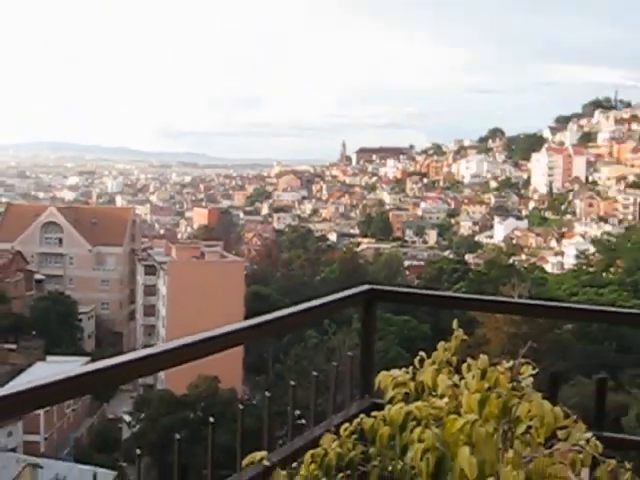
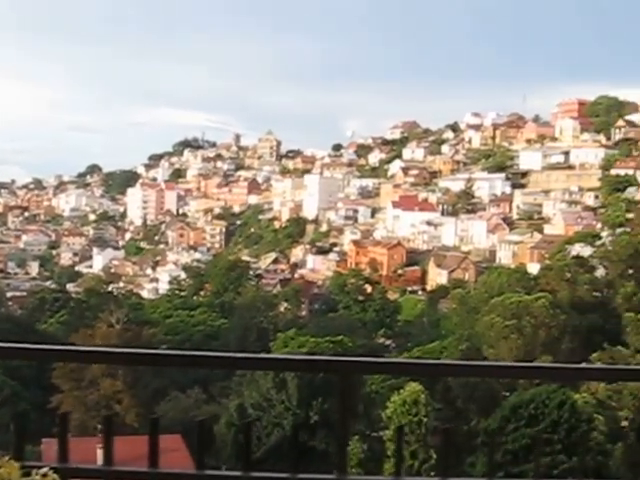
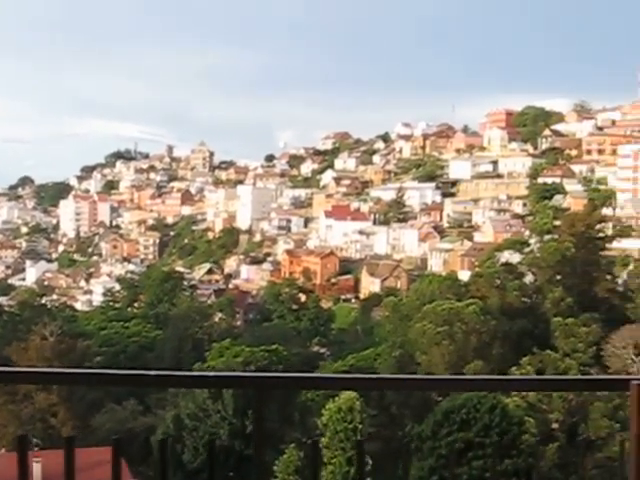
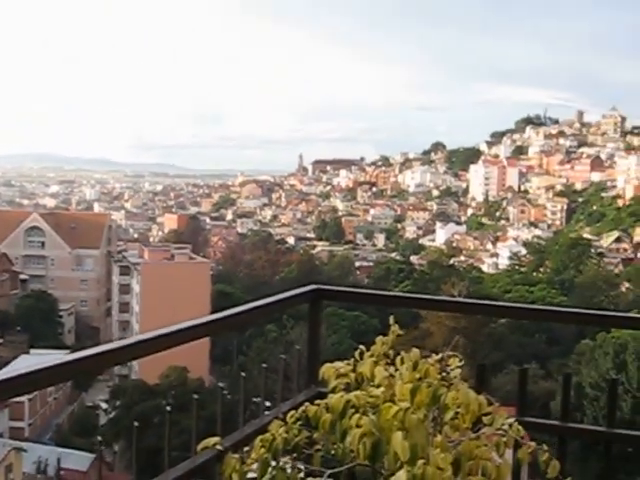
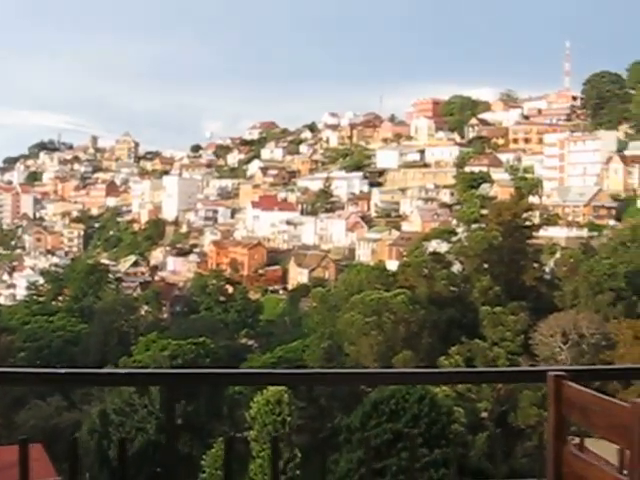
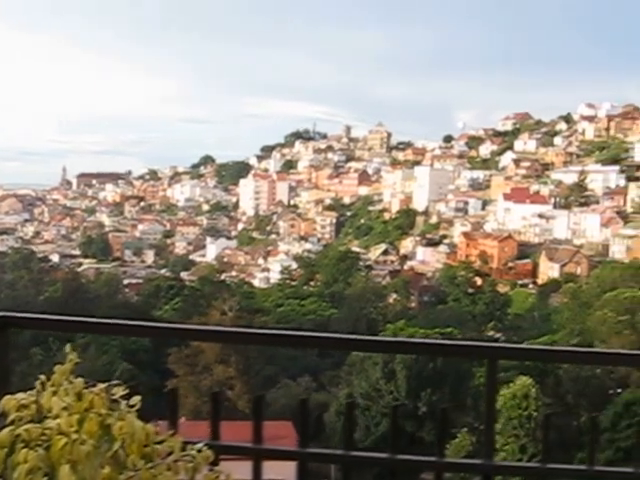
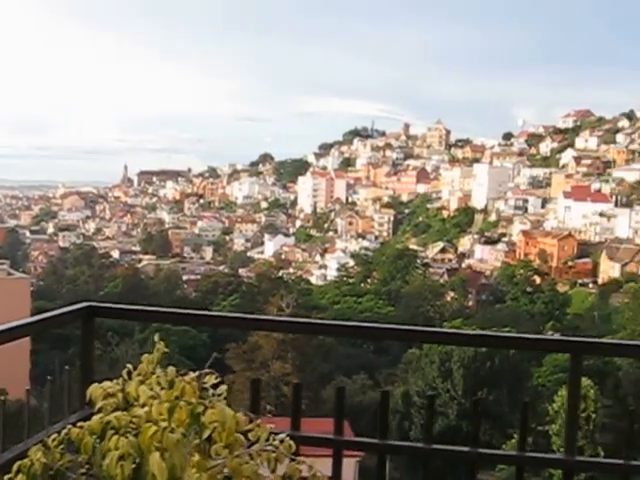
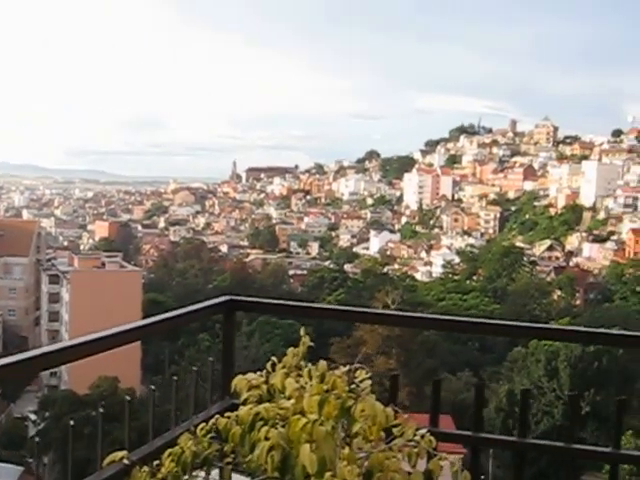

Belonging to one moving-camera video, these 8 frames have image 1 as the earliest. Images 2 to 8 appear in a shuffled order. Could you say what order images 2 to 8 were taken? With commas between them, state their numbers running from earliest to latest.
4, 8, 7, 6, 2, 3, 5
